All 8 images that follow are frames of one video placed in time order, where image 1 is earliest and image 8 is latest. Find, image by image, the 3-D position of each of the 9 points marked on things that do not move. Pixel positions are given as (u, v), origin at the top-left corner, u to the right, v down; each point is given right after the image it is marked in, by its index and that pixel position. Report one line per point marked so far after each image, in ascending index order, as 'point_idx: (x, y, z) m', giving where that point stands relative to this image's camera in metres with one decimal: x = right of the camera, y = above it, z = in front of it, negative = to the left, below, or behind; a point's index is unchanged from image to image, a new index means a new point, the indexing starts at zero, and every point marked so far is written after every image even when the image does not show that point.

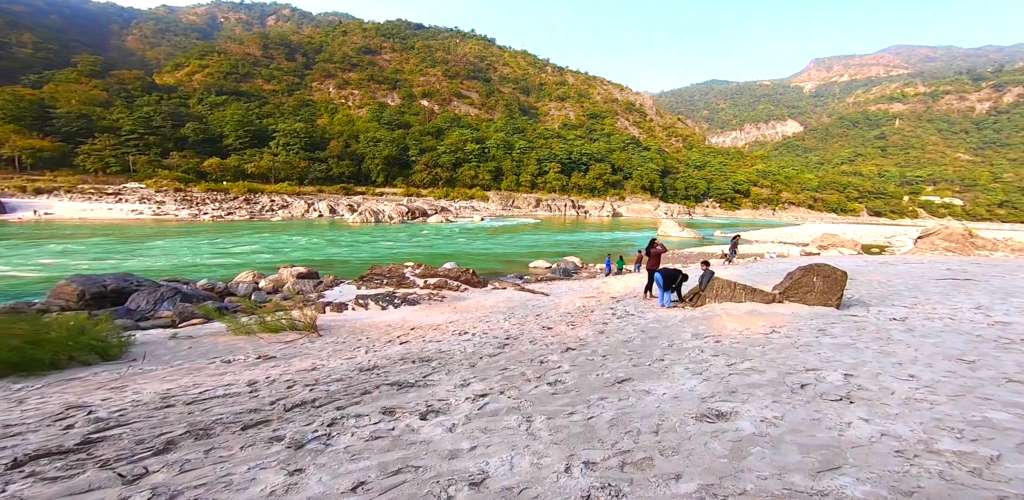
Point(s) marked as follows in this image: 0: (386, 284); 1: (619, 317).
0: (-3.3, -0.9, +11.5) m
1: (+1.6, -1.0, +6.7) m
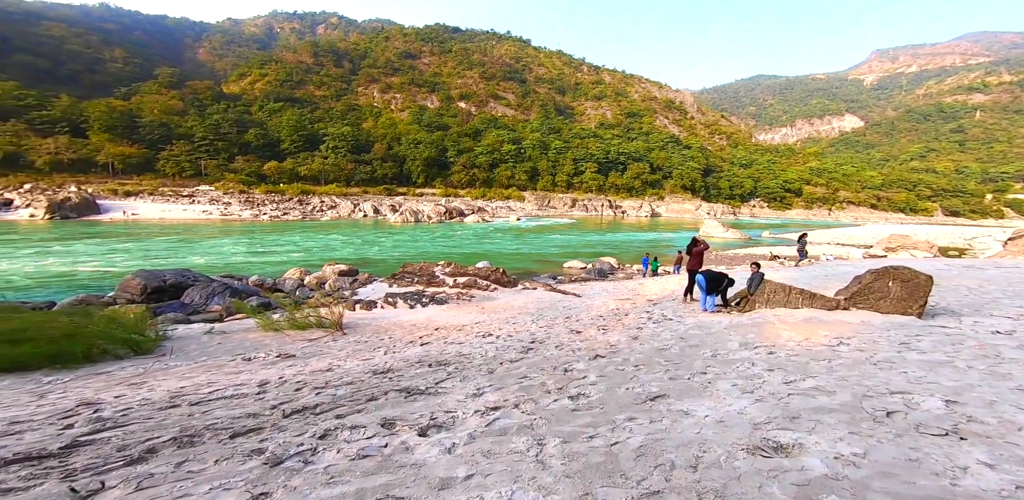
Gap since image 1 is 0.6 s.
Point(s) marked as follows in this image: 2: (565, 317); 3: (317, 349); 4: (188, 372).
0: (-2.5, -0.8, +11.4) m
1: (+2.0, -1.0, +6.2) m
2: (+0.9, -1.1, +7.4) m
3: (-2.6, -1.3, +5.8) m
4: (-3.5, -1.3, +4.7) m
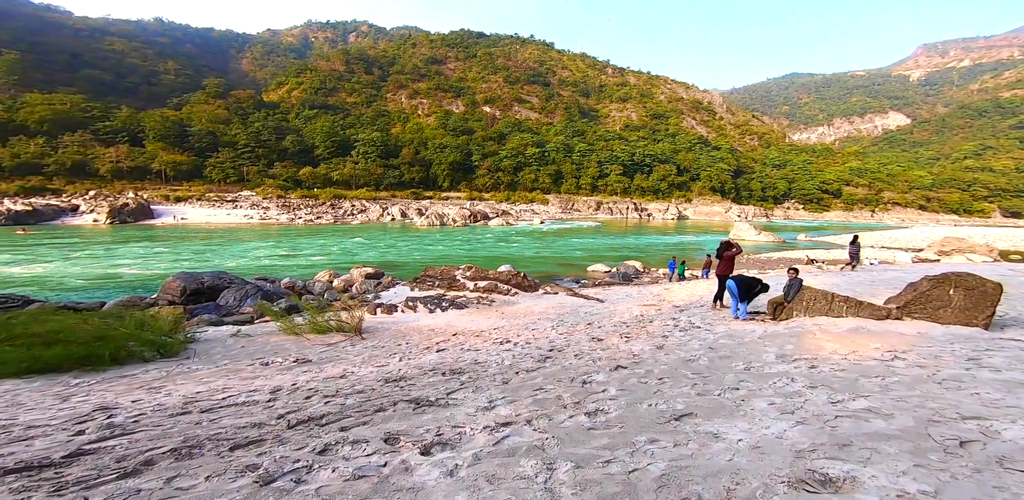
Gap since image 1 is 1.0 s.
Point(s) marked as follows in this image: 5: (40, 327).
0: (-2.0, -0.9, +11.3) m
1: (+2.3, -1.1, +5.9) m
2: (+1.2, -1.2, +7.1) m
3: (-2.3, -1.4, +5.8) m
4: (-3.3, -1.4, +4.7) m
5: (-5.4, -0.9, +5.0) m
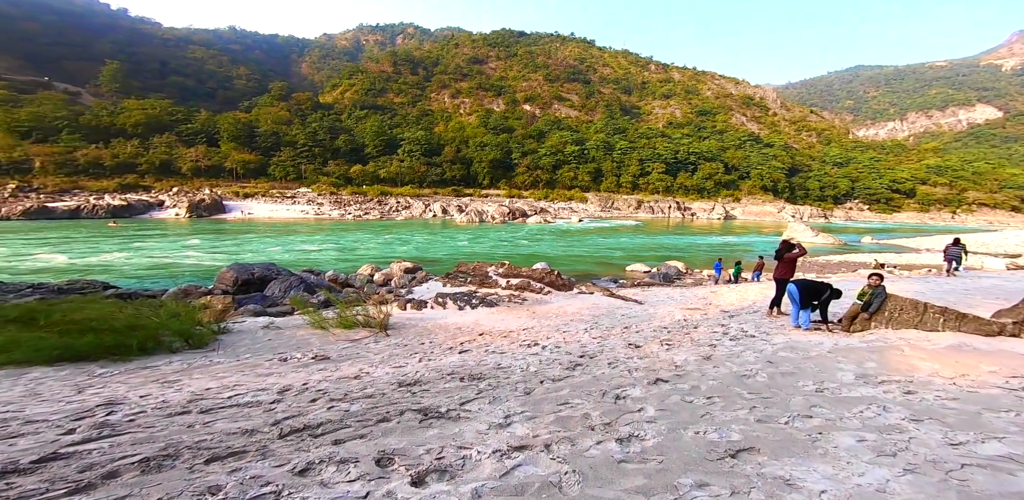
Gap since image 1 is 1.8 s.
0: (-1.1, -0.8, +11.0) m
1: (+2.6, -1.1, +5.2) m
2: (+1.7, -1.2, +6.6) m
3: (-2.0, -1.3, +5.5) m
4: (-3.0, -1.3, +4.6) m
5: (-5.1, -0.8, +5.1) m
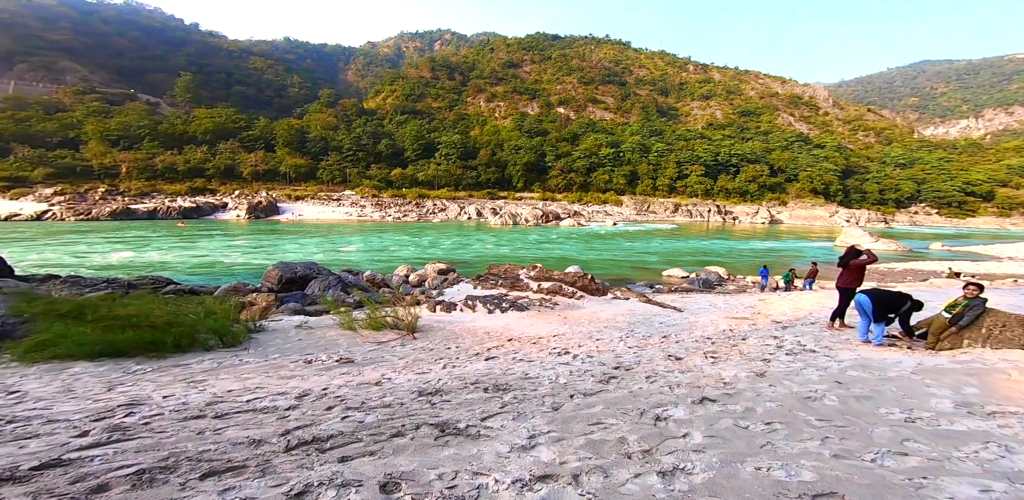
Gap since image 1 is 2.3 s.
0: (-0.3, -0.9, +10.8) m
1: (+2.9, -1.1, +4.7) m
2: (+2.1, -1.2, +6.1) m
3: (-1.6, -1.3, +5.4) m
4: (-2.7, -1.2, +4.5) m
5: (-4.7, -0.7, +5.2) m
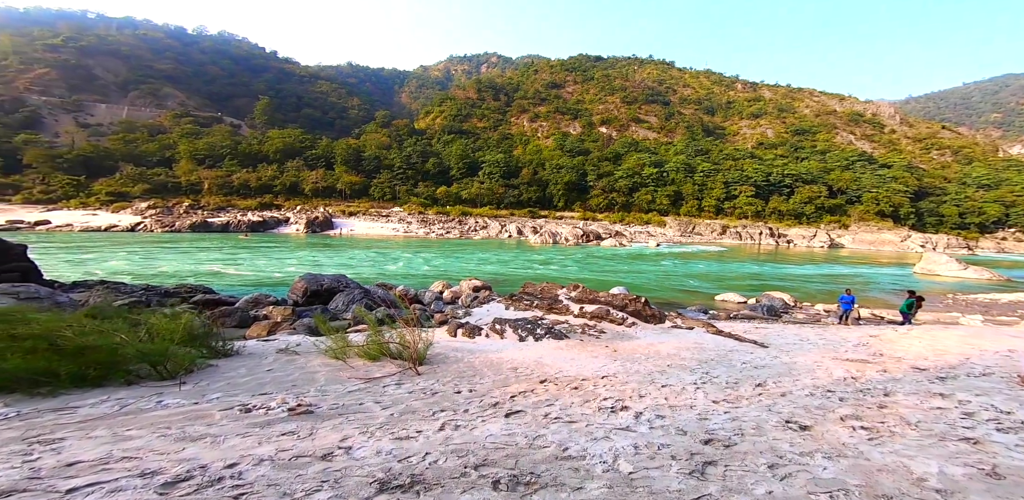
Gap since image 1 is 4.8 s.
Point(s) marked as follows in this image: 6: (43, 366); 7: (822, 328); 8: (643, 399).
0: (+0.4, -1.2, +9.2) m
1: (+3.2, -1.2, +2.9) m
2: (+2.5, -1.4, +4.3) m
3: (-1.4, -1.3, +3.9) m
4: (-2.5, -1.2, +3.1) m
5: (-4.4, -0.7, +4.0) m
6: (-3.9, -1.0, +3.7) m
7: (+6.0, -1.6, +8.7) m
8: (+1.2, -1.4, +4.0) m
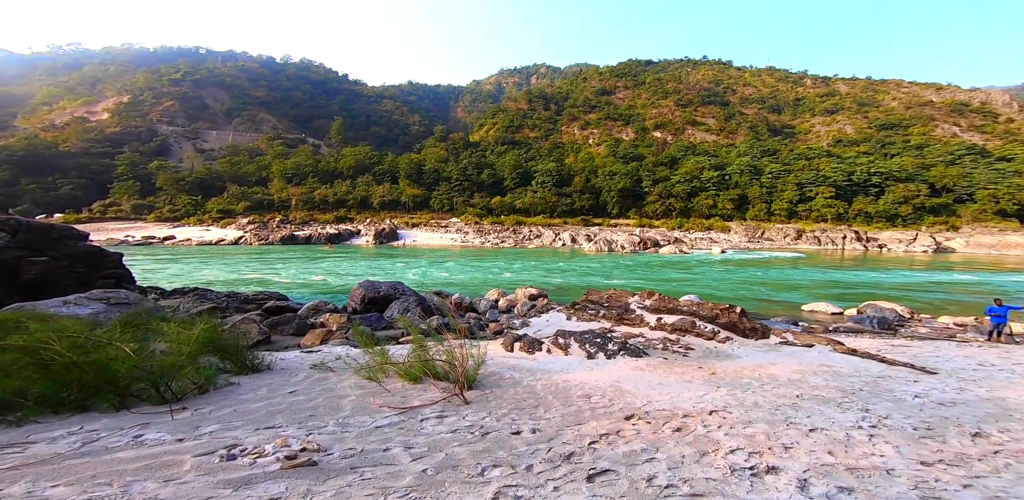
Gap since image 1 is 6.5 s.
0: (+1.6, -1.2, +8.0) m
1: (+3.5, -1.0, +1.3) m
2: (+3.0, -1.2, +2.9) m
3: (-0.8, -1.3, +2.9) m
4: (-2.1, -1.1, +2.3) m
5: (-3.9, -0.7, +3.4) m
6: (-3.4, -0.9, +3.0) m
7: (+7.0, -1.5, +6.8) m
8: (+1.8, -1.3, +2.7) m
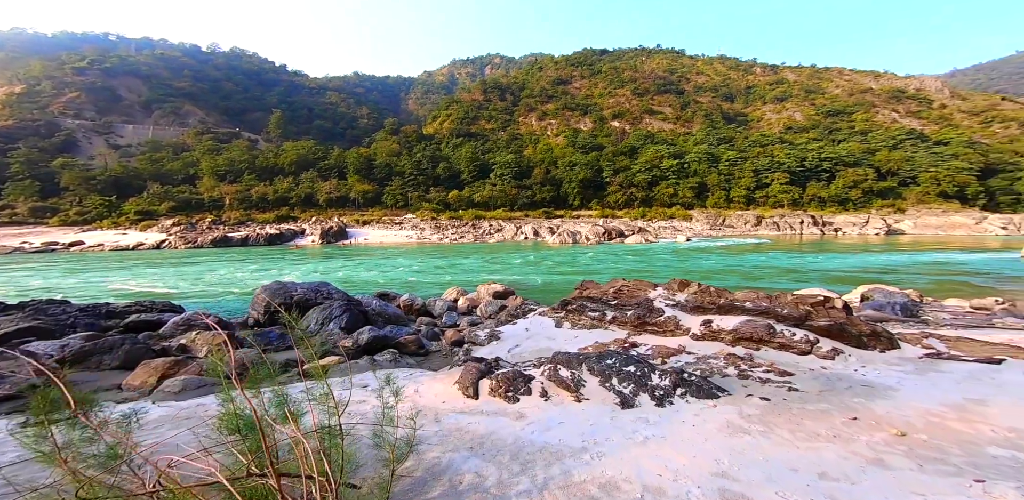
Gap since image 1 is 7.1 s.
0: (+1.3, -0.8, +4.5) m
1: (+3.9, -0.6, -1.9) m
2: (+3.2, -0.8, -0.5) m
3: (-0.6, -0.9, -0.8) m
4: (-1.8, -0.9, -1.5) m
5: (-3.7, -0.4, -0.7) m
6: (-3.2, -0.7, -1.0) m
7: (+6.8, -0.9, +3.9) m
8: (+2.0, -0.9, -0.7) m
